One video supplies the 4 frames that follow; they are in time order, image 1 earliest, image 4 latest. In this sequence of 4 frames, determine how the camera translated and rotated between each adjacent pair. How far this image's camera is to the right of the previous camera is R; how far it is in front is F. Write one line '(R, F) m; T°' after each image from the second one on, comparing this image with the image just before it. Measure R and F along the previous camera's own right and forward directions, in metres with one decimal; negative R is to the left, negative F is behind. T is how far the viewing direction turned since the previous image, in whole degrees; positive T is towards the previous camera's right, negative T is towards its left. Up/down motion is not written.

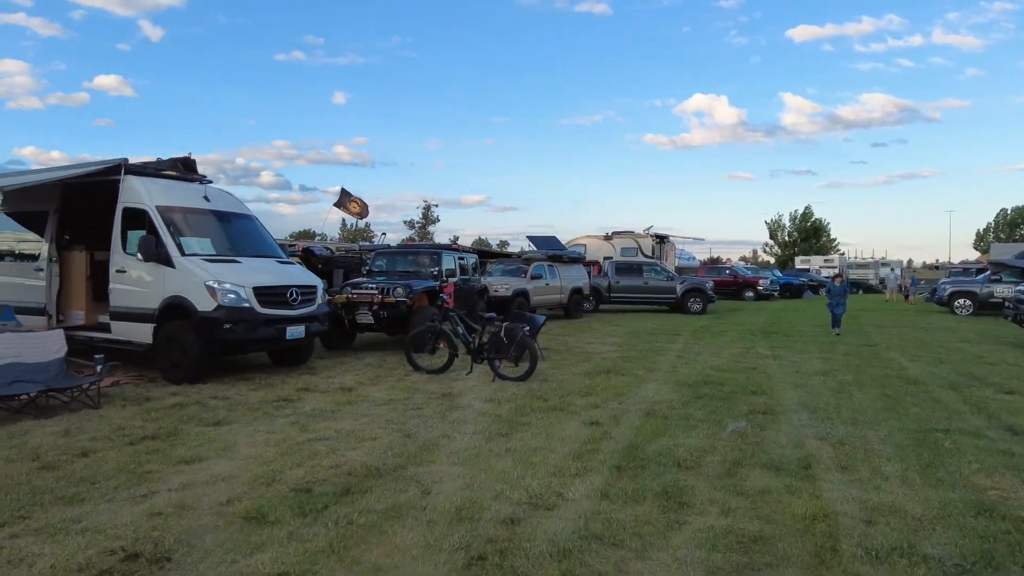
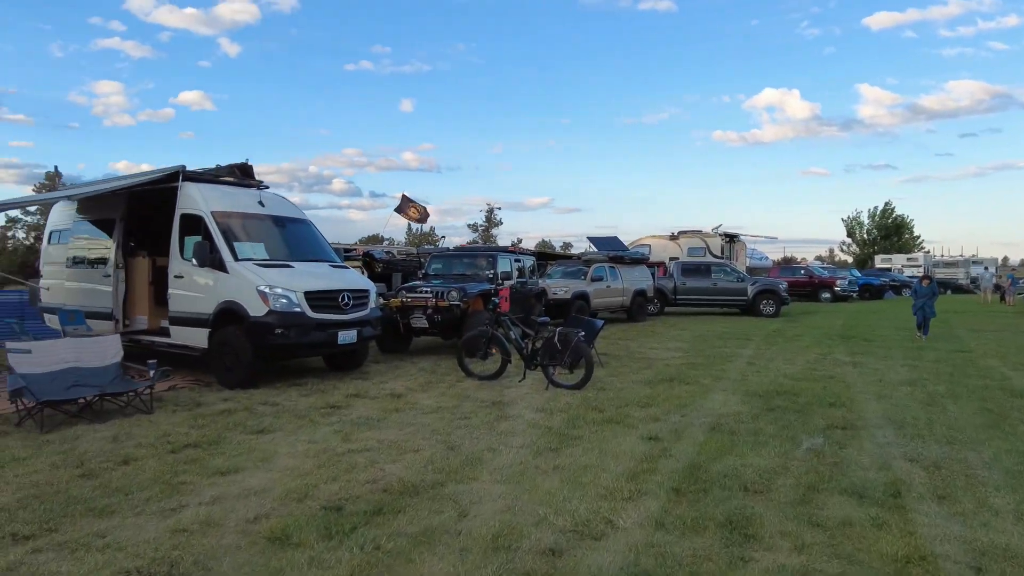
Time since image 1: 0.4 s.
(+0.1, +0.4) m; -6°
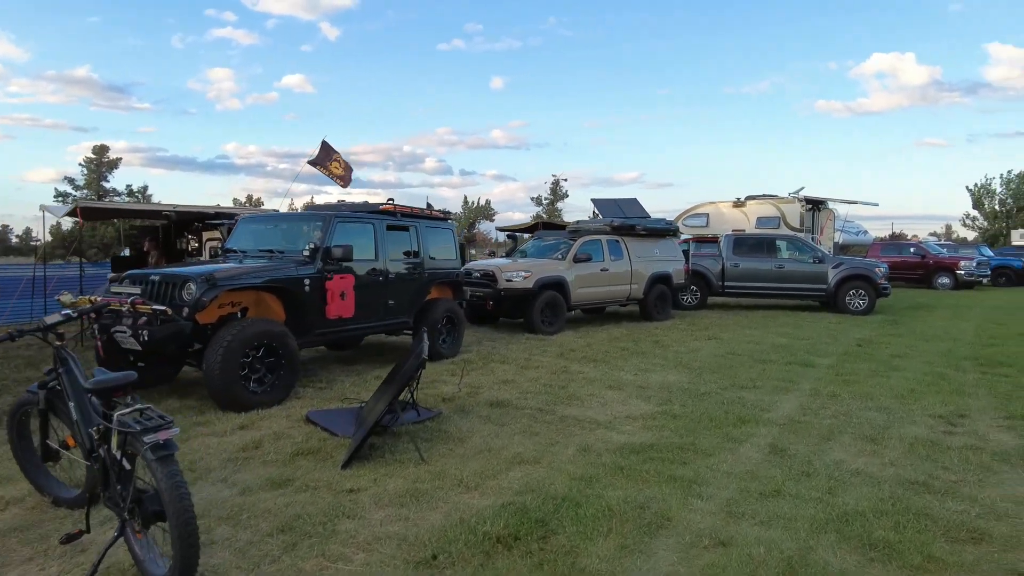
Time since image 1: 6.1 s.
(+2.6, +5.7) m; -8°
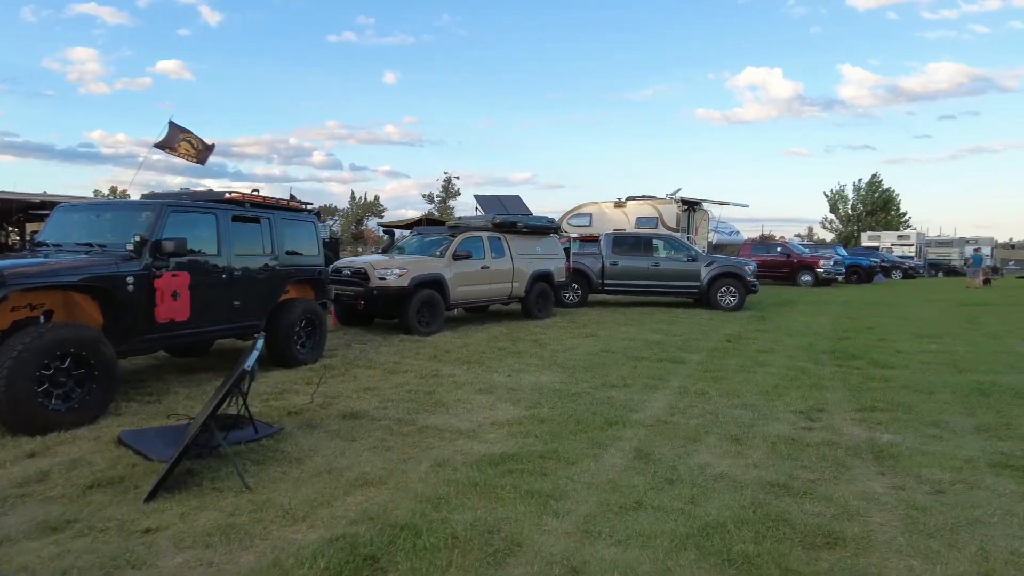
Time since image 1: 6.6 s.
(+0.3, +0.4) m; +9°
